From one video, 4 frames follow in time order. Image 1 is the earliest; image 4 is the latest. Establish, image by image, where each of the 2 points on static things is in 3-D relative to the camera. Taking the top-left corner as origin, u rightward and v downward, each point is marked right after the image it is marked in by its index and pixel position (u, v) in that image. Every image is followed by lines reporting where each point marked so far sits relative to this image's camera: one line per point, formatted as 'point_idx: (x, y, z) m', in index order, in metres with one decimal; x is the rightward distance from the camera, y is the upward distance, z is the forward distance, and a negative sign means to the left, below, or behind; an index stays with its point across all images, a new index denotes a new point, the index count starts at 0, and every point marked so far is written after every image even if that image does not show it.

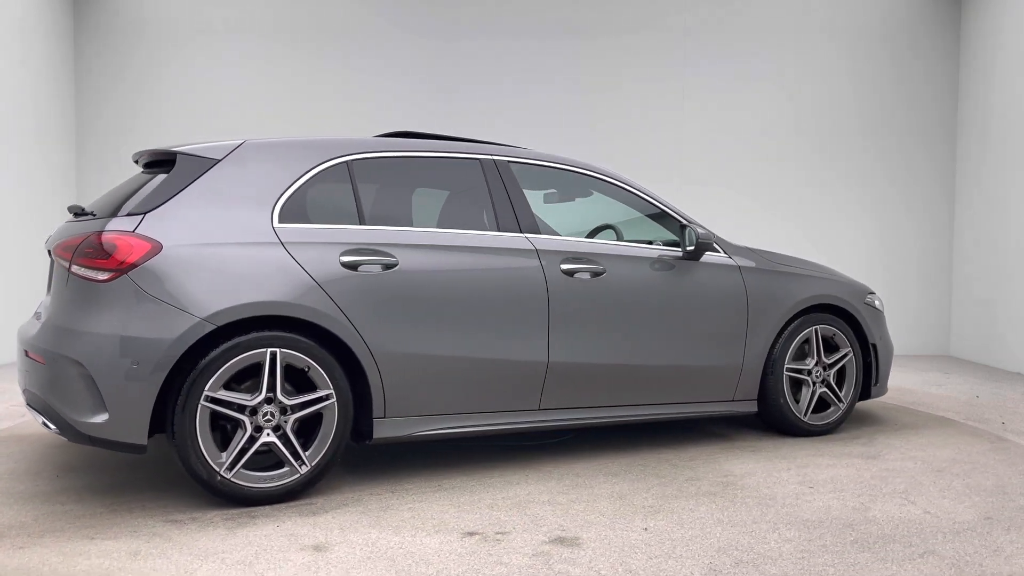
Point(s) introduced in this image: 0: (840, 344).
0: (+2.0, -0.3, +4.6) m
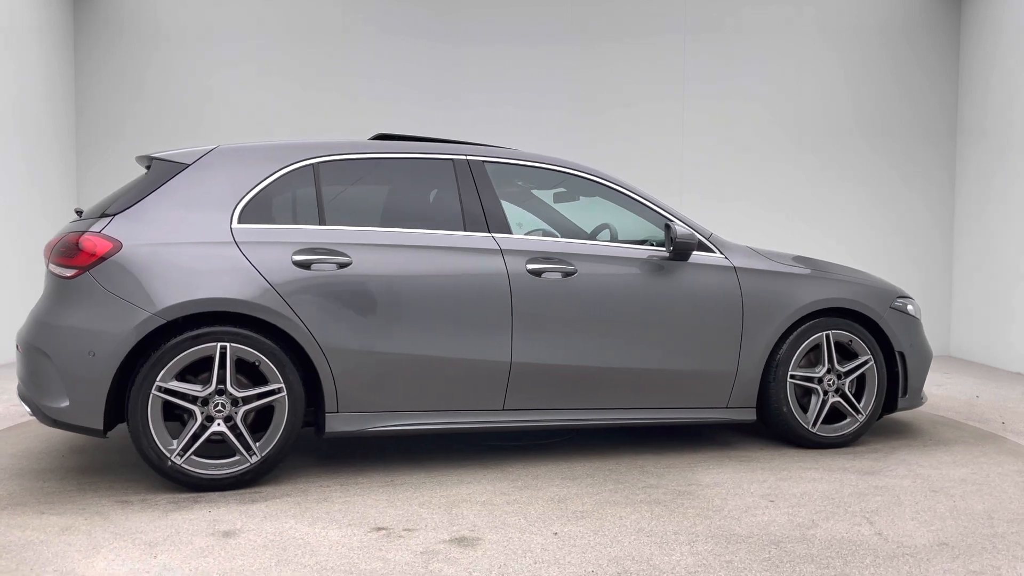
0: (+1.9, -0.4, +4.3) m
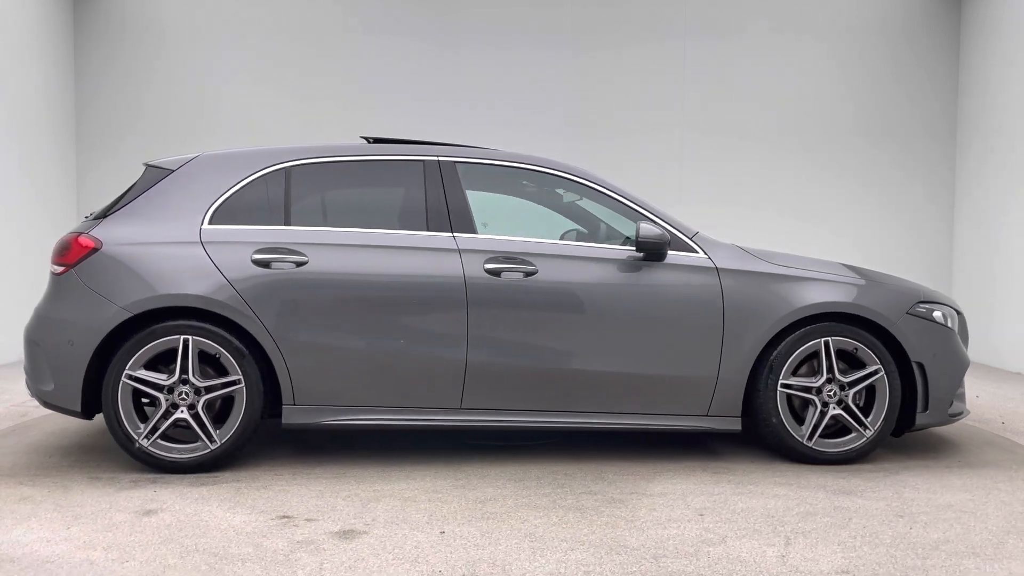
0: (+1.8, -0.4, +3.9) m
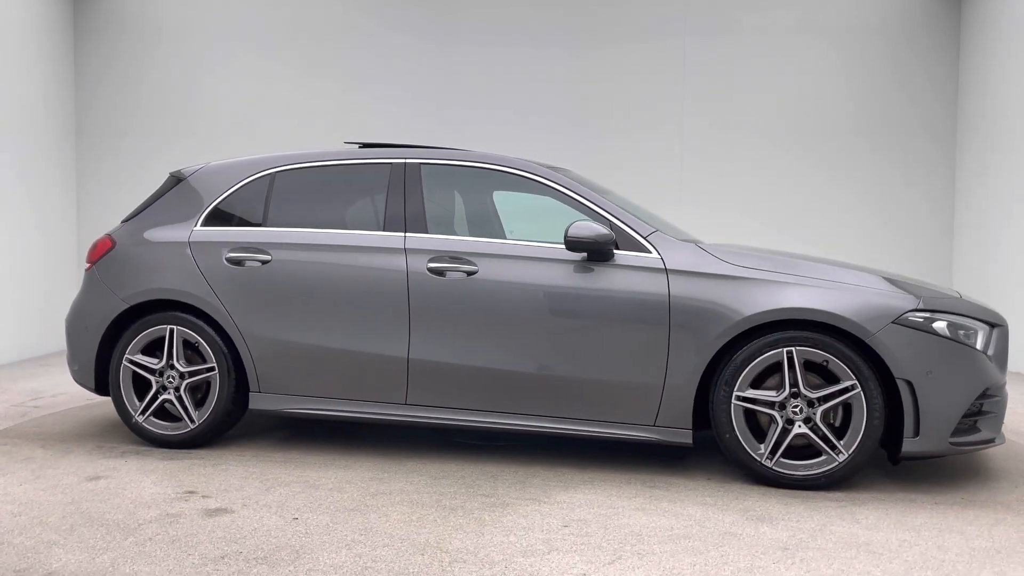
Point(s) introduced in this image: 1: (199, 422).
0: (+1.5, -0.4, +3.5) m
1: (-1.6, -0.7, +4.0) m
